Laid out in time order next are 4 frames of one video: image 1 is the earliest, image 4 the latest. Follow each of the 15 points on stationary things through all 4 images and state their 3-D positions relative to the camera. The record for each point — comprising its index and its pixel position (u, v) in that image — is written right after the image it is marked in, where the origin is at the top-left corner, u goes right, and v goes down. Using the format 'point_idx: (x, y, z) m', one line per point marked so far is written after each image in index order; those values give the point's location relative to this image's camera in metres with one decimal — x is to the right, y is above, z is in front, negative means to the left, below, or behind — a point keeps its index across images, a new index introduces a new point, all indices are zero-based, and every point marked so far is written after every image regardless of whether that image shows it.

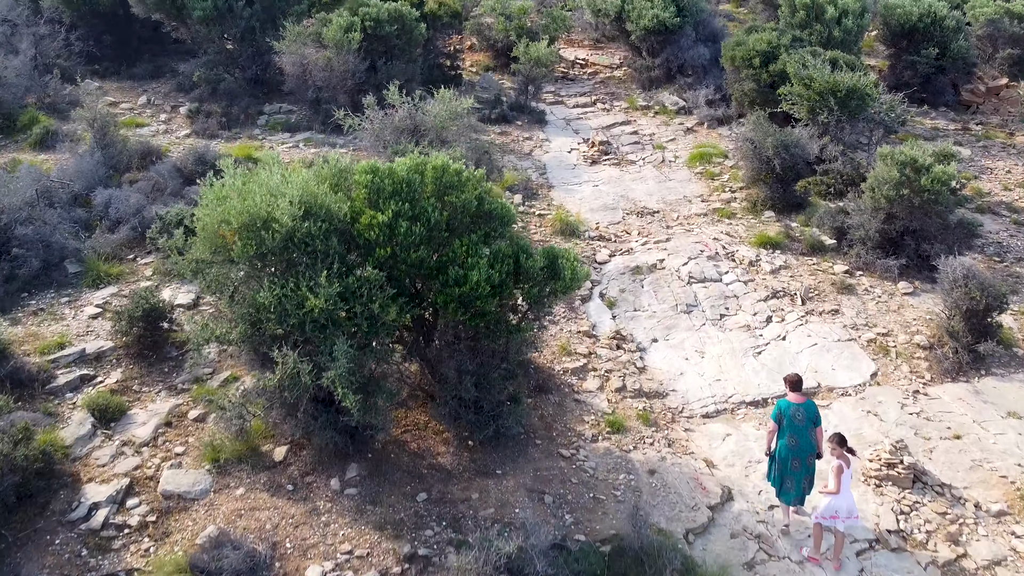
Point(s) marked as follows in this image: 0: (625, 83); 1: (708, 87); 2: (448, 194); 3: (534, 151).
0: (+2.4, +4.4, +15.7) m
1: (+3.9, +4.0, +14.4) m
2: (-0.4, +0.6, +5.0) m
3: (+0.4, +2.3, +12.0) m
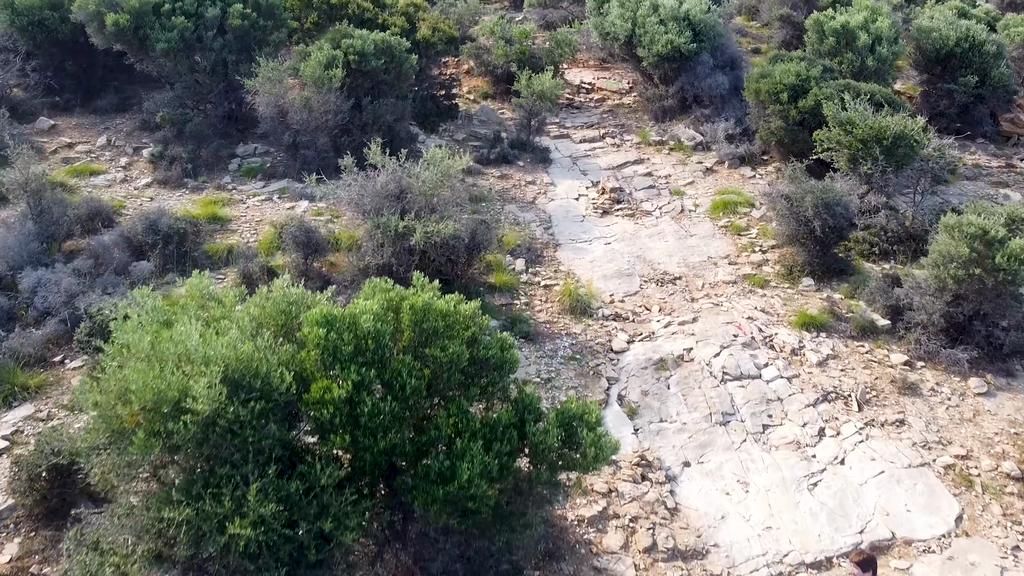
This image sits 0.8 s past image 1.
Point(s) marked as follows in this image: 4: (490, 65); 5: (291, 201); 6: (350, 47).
0: (+2.5, +3.5, +14.5) m
1: (+3.9, +3.0, +13.2) m
2: (-0.4, -0.3, +3.8) m
3: (+0.4, +1.3, +10.8) m
4: (-0.4, +4.5, +14.9) m
5: (-2.9, +1.1, +9.6) m
6: (-2.3, +3.5, +10.5) m
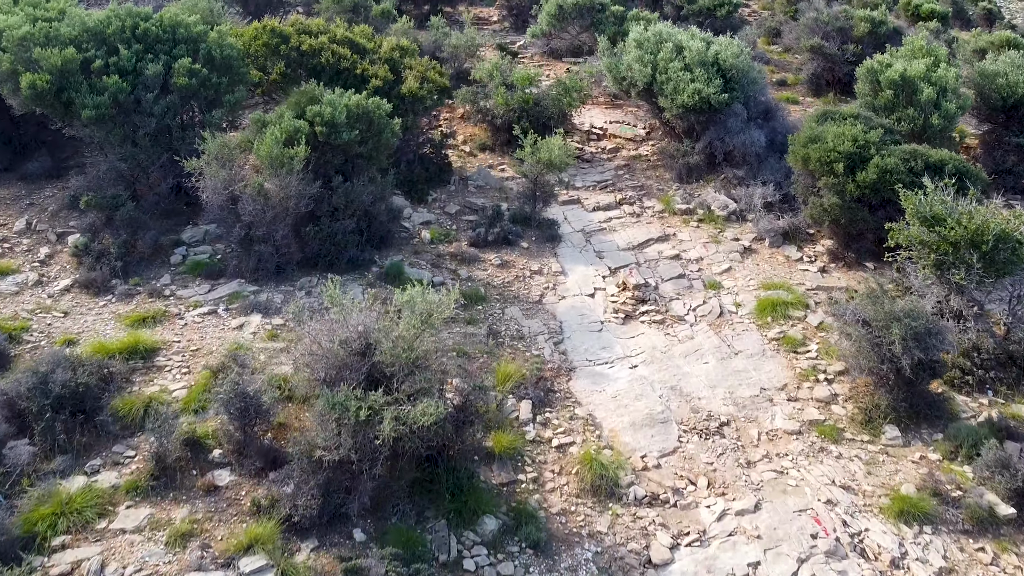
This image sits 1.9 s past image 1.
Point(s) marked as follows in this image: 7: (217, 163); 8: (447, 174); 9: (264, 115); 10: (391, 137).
0: (+2.5, +2.0, +12.6) m
1: (+3.9, +1.6, +11.3) m
2: (-0.4, -1.7, +1.9) m
3: (+0.4, -0.1, +8.9) m
4: (-0.4, +3.1, +13.0) m
5: (-2.9, -0.3, +7.7) m
6: (-2.3, +2.1, +8.6) m
7: (-3.3, +1.4, +8.2) m
8: (-1.0, +1.8, +11.4) m
9: (-3.1, +2.1, +8.9) m
10: (-1.5, +1.9, +9.3) m
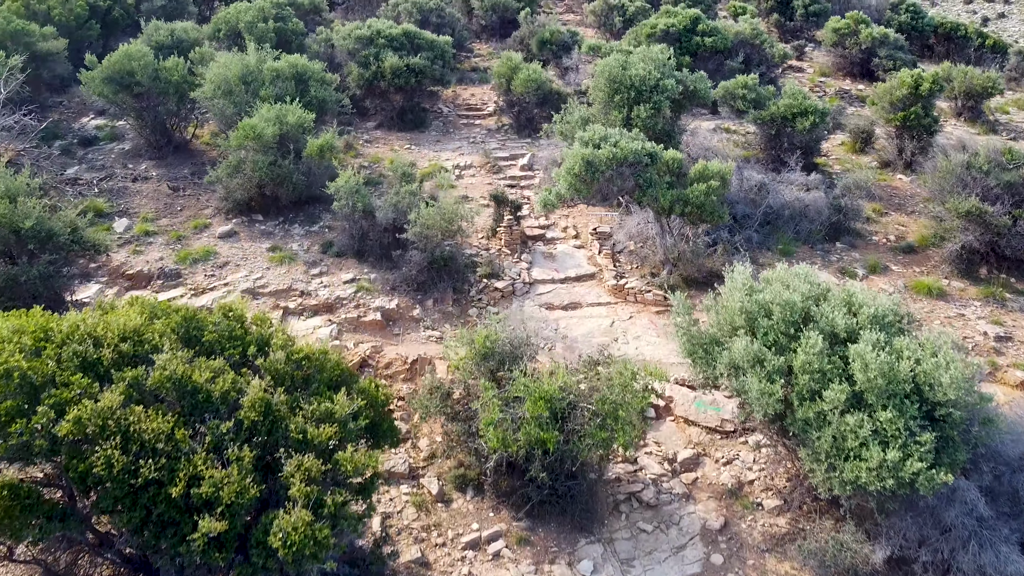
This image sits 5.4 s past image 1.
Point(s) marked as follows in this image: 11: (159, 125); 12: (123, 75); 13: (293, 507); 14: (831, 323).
0: (+2.5, -2.5, +6.8) m
1: (+4.0, -2.9, +5.4) m
2: (-0.4, -6.3, -3.9) m
3: (+0.4, -4.6, +3.1) m
4: (-0.4, -1.5, +7.2) m
5: (-2.9, -4.9, +1.8) m
6: (-2.3, -2.5, +2.8) m
7: (-3.3, -3.2, +2.4) m
8: (-1.0, -2.8, +5.5) m
9: (-3.0, -2.4, +3.1) m
10: (-1.5, -2.6, +3.4) m
11: (-7.3, +3.4, +15.1) m
12: (-7.8, +4.3, +14.5) m
13: (-1.5, -1.5, +5.0) m
14: (+2.9, -0.3, +6.6) m
